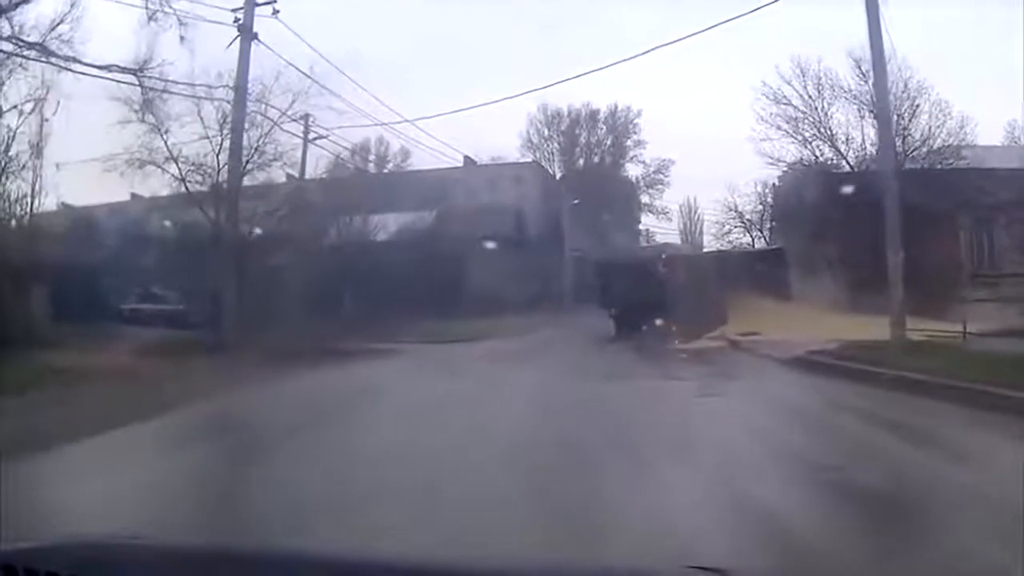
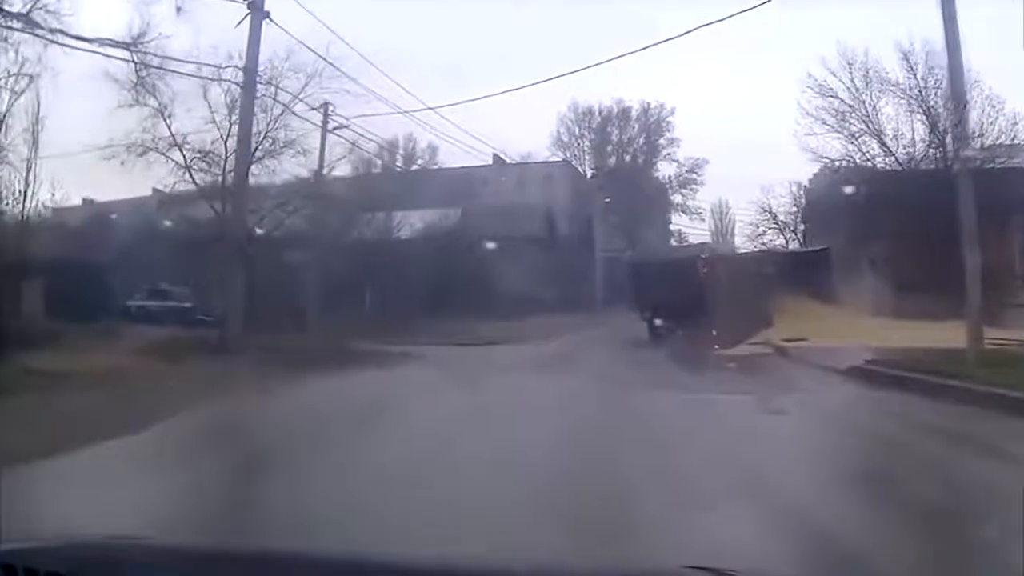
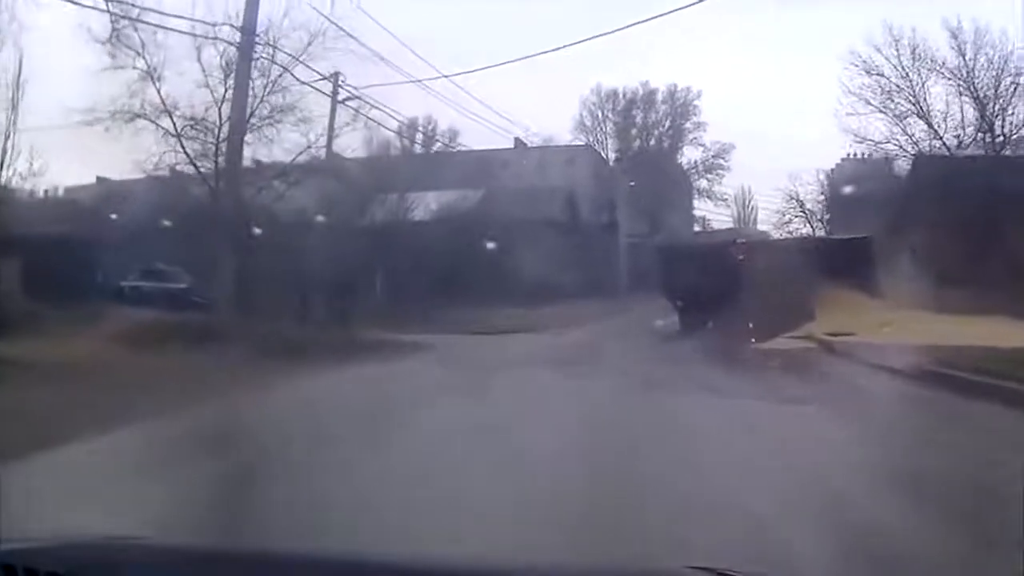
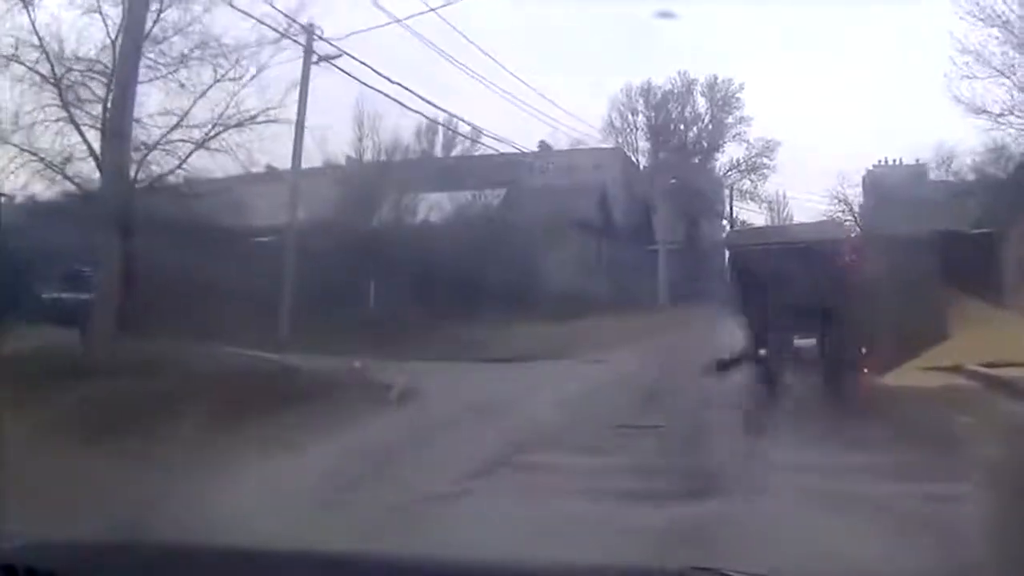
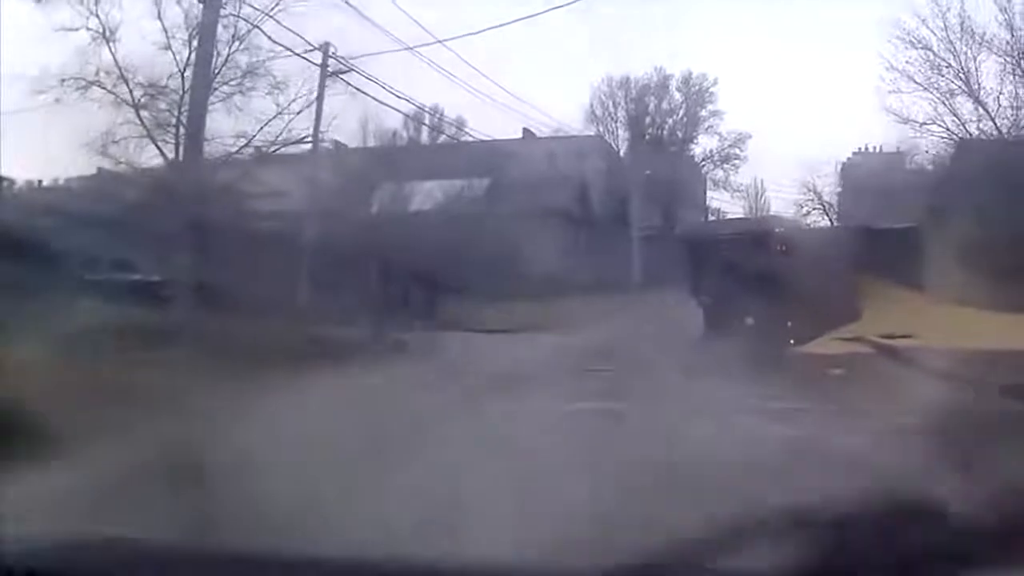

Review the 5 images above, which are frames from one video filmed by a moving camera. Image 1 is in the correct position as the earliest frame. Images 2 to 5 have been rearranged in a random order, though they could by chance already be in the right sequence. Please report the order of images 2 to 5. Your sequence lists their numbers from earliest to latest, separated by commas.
2, 3, 5, 4
